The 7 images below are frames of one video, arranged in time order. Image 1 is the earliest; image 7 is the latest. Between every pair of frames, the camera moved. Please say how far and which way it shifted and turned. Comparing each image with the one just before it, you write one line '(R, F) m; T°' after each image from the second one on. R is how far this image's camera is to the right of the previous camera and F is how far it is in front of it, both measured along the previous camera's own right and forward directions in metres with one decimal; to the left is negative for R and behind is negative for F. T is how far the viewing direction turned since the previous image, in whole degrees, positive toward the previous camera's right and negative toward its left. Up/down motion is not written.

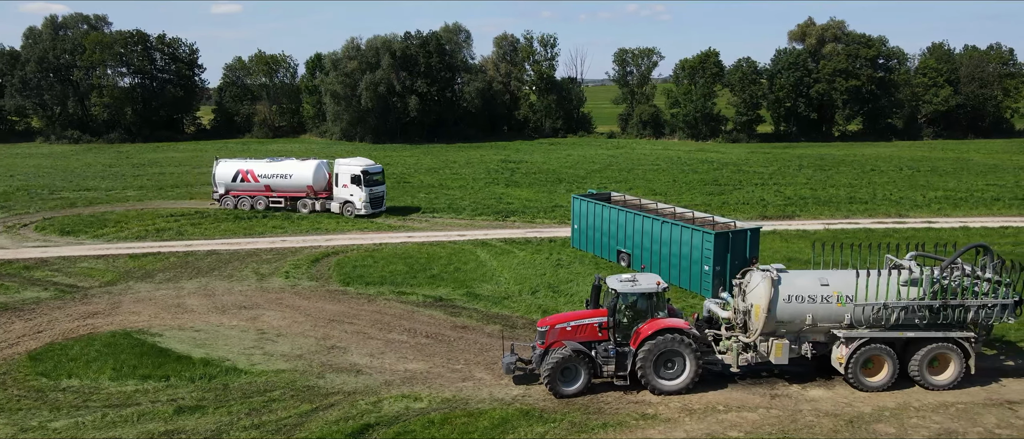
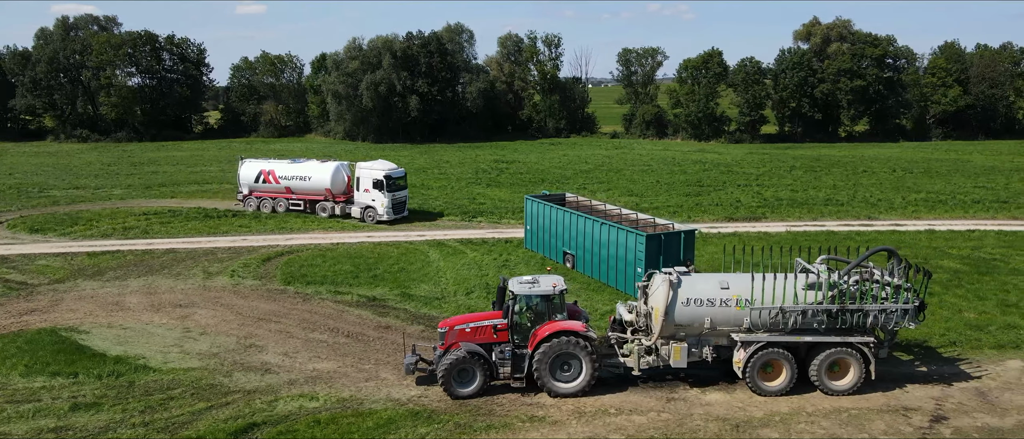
(+2.3, 0.0) m; -1°
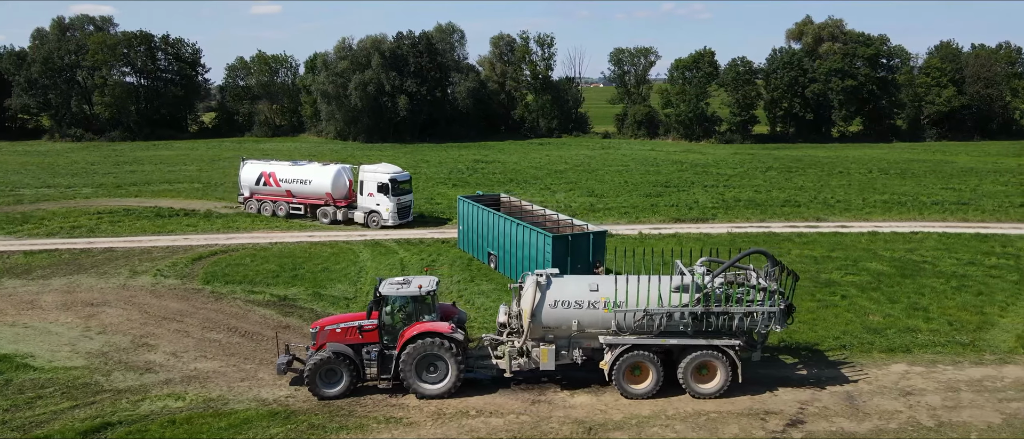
(+2.7, 0.0) m; -1°
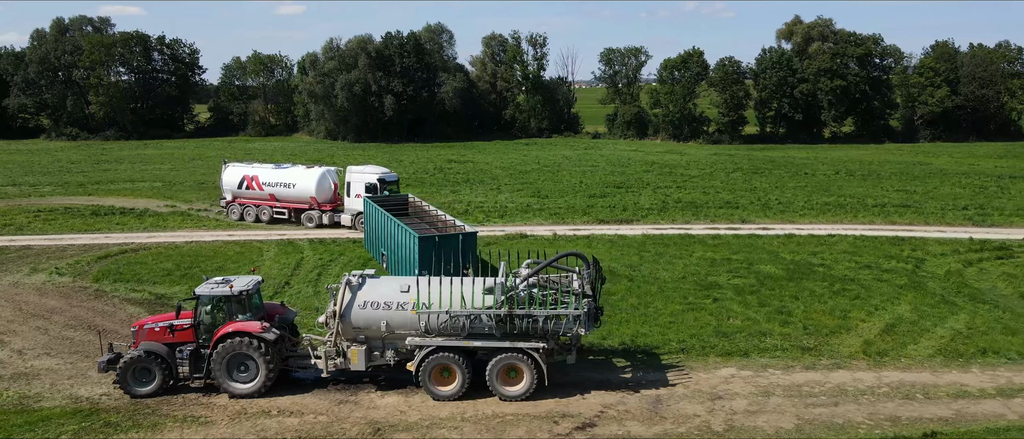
(+3.9, 0.0) m; -1°
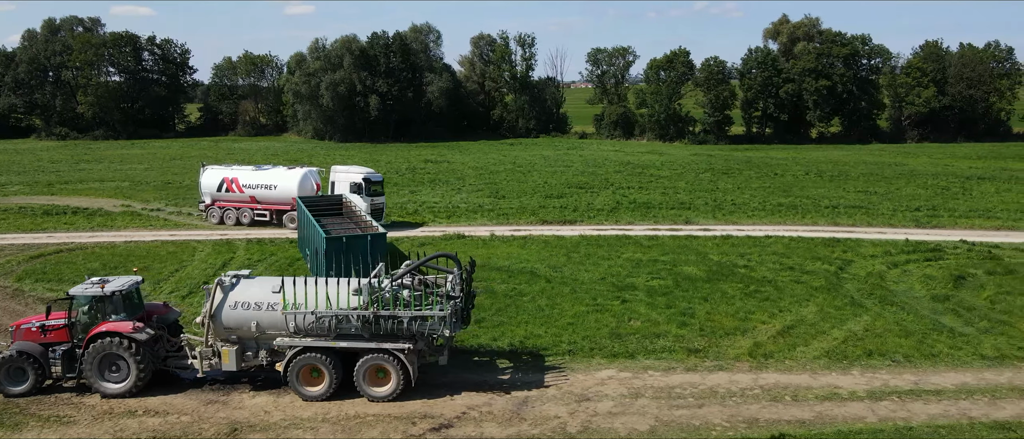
(+2.6, 0.0) m; 0°
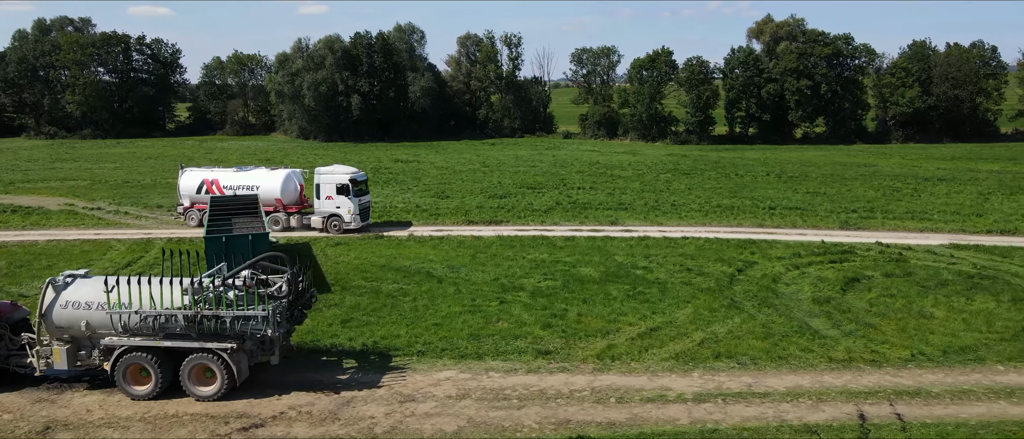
(+3.4, 0.0) m; -1°
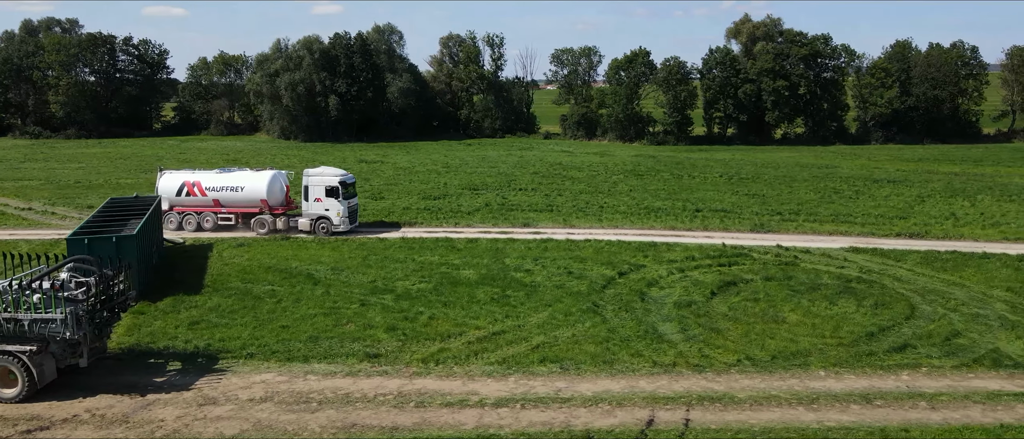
(+3.9, 0.0) m; -1°
